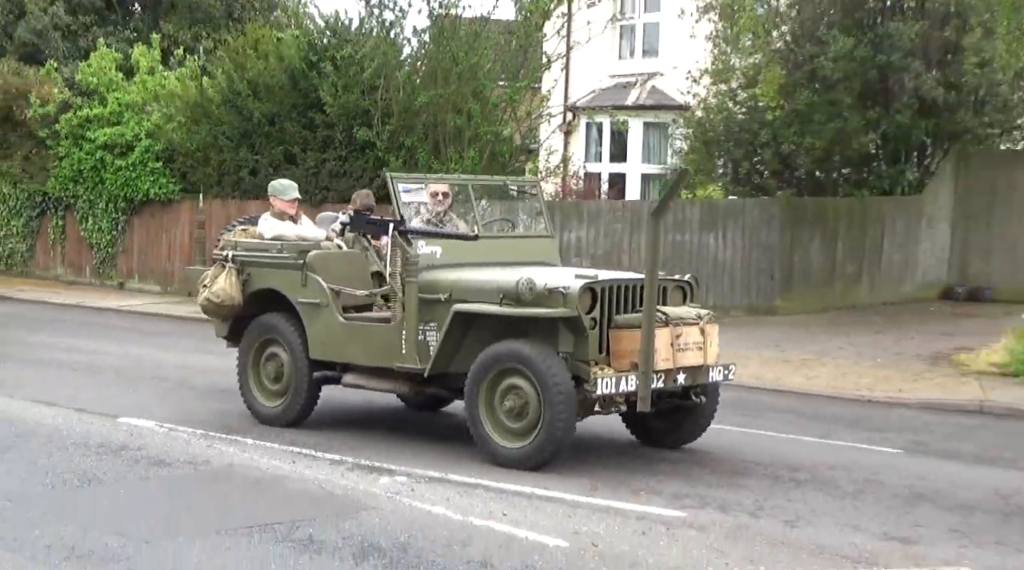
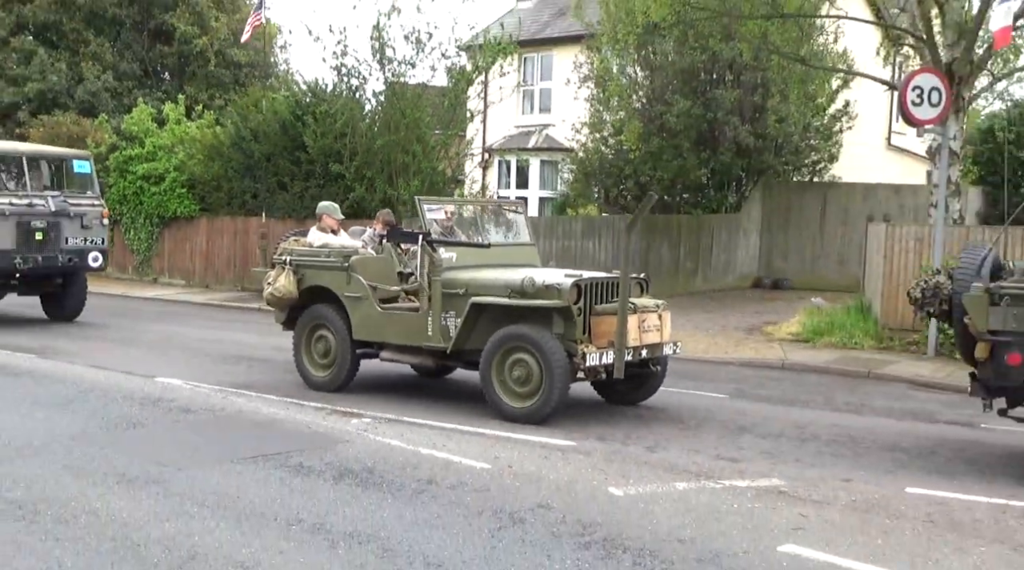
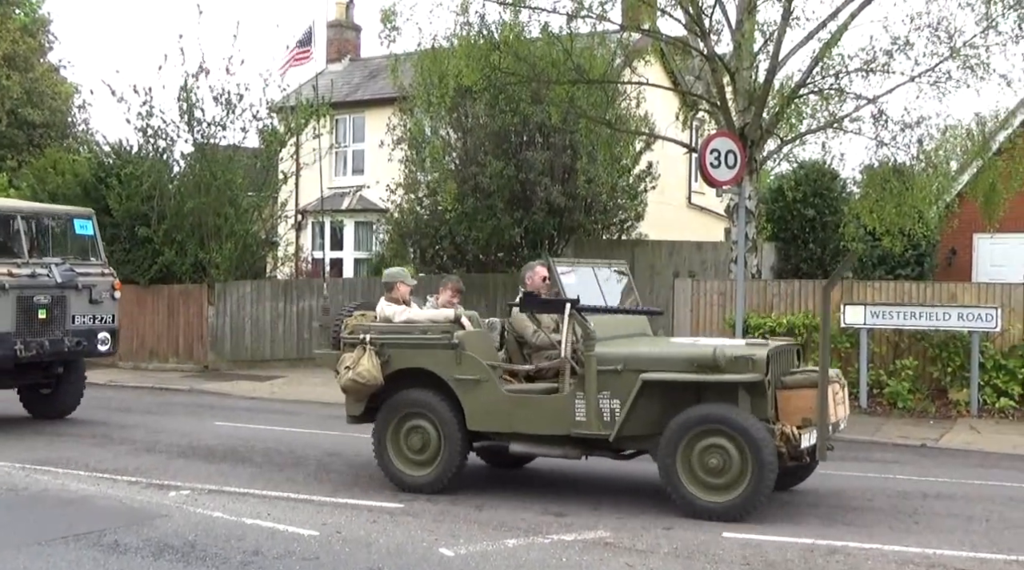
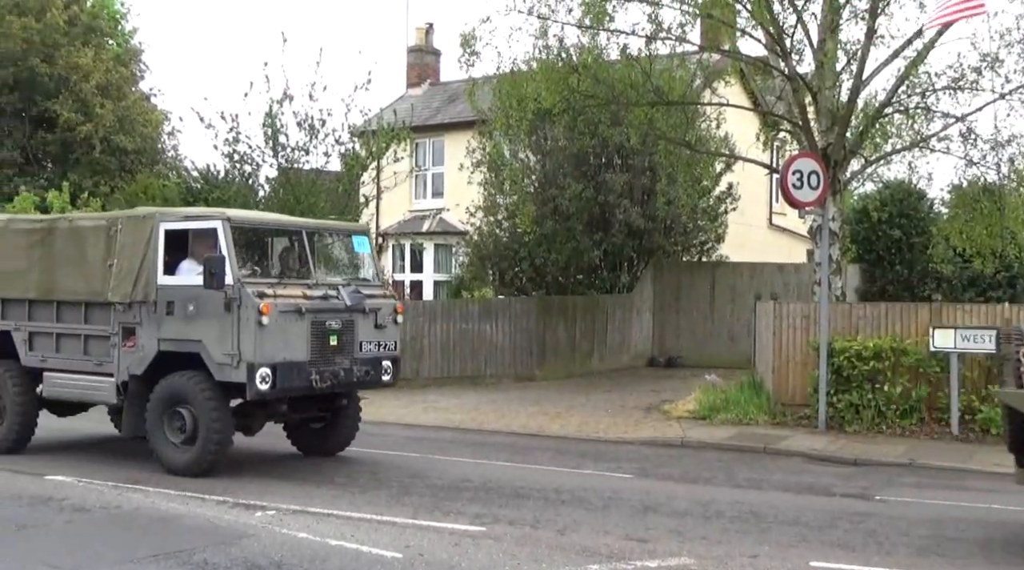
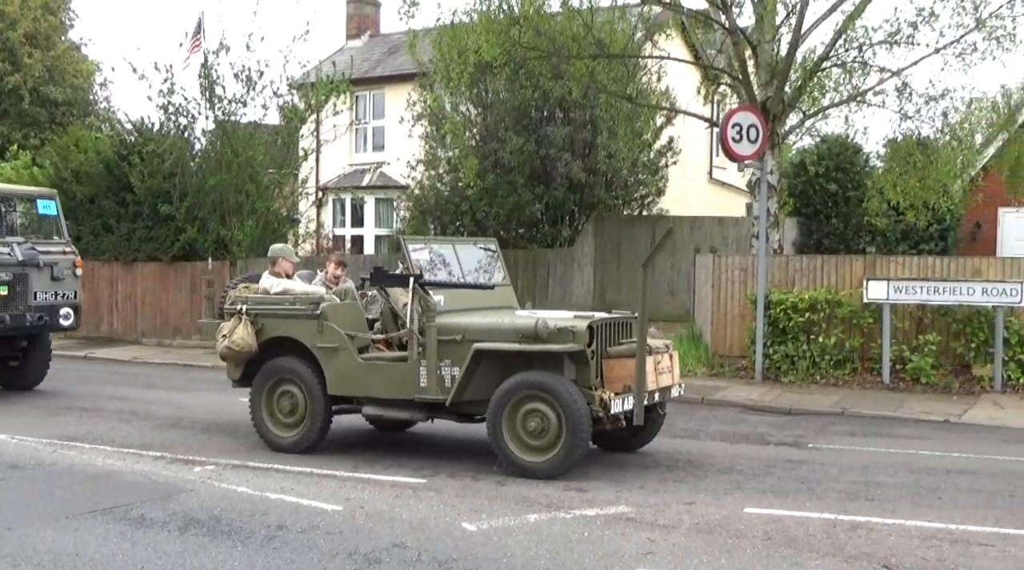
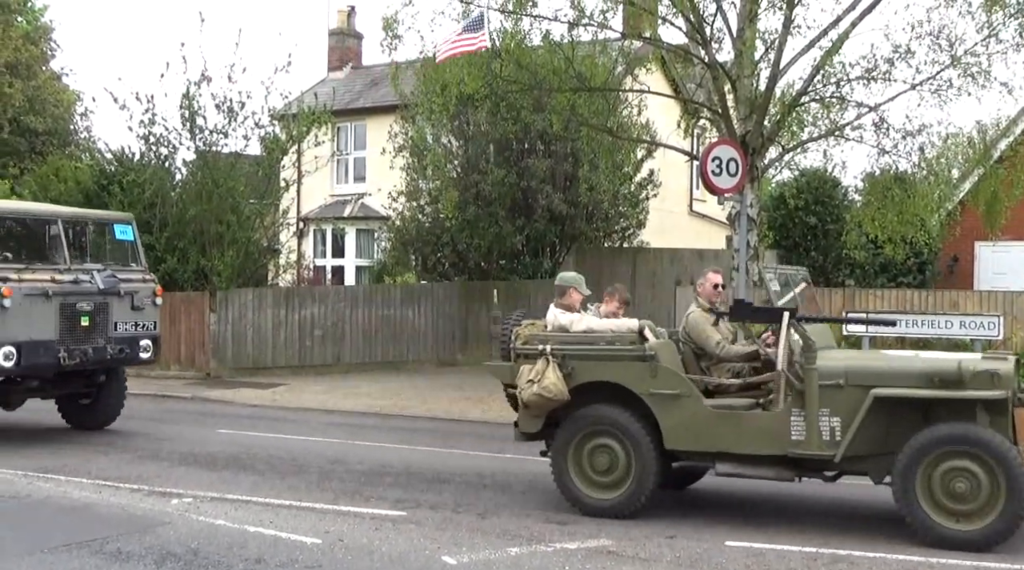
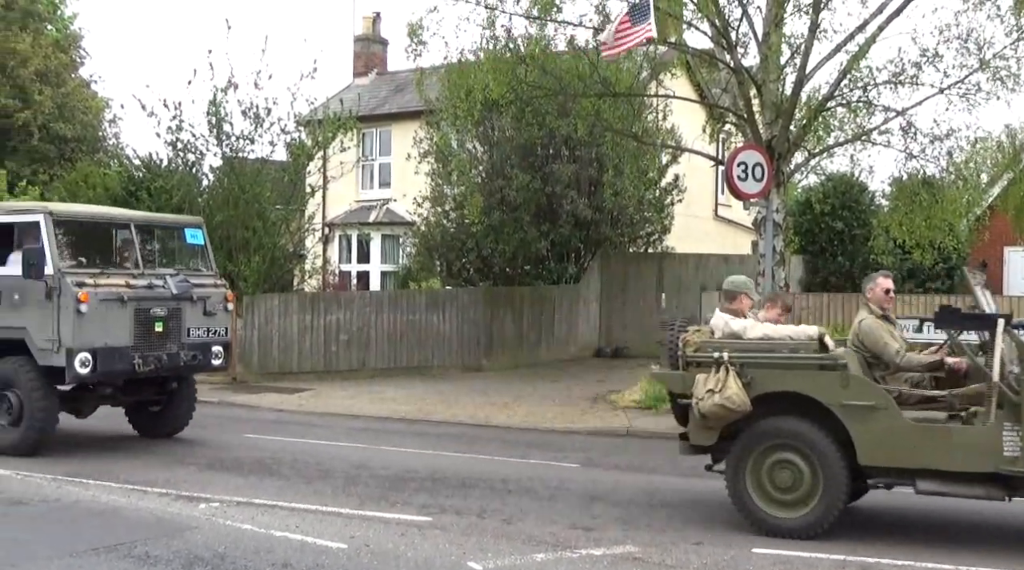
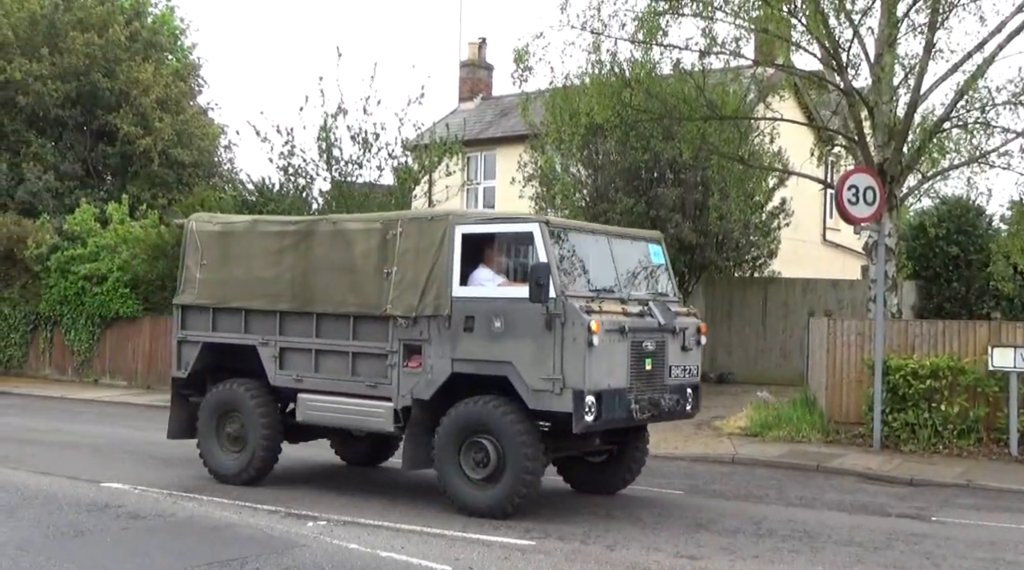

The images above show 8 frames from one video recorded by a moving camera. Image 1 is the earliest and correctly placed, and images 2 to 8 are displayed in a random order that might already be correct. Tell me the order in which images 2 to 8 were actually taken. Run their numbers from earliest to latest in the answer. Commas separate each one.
2, 5, 3, 6, 7, 4, 8
